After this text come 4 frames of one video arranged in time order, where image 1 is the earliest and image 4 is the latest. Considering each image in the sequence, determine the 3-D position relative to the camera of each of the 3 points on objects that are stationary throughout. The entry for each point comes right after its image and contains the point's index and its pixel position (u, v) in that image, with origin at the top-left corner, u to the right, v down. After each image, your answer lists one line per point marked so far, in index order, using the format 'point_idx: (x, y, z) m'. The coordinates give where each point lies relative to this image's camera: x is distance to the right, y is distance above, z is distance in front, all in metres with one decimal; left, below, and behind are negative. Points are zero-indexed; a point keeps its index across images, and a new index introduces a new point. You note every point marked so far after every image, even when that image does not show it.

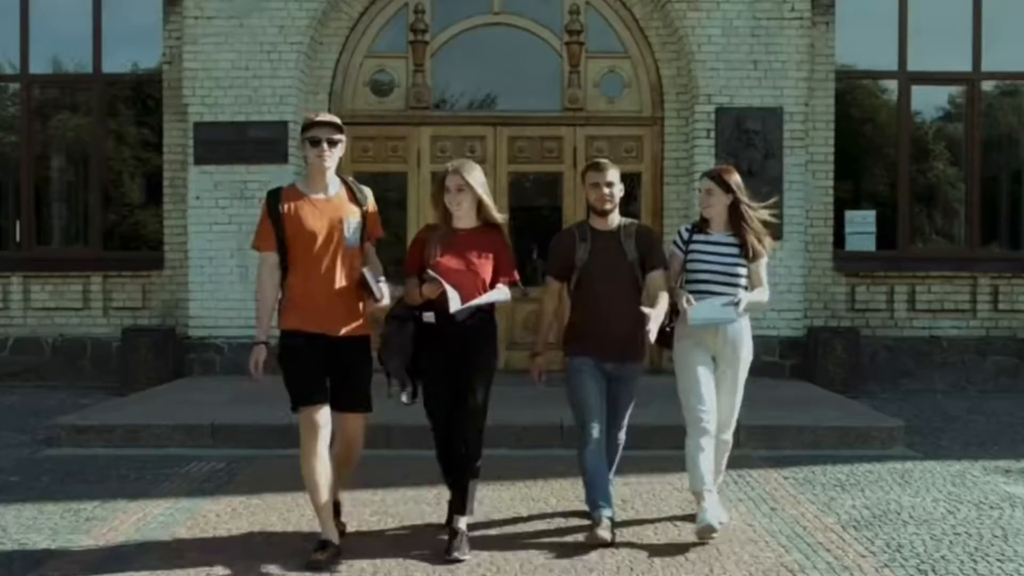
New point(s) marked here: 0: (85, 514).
0: (-2.1, -1.1, +6.0) m
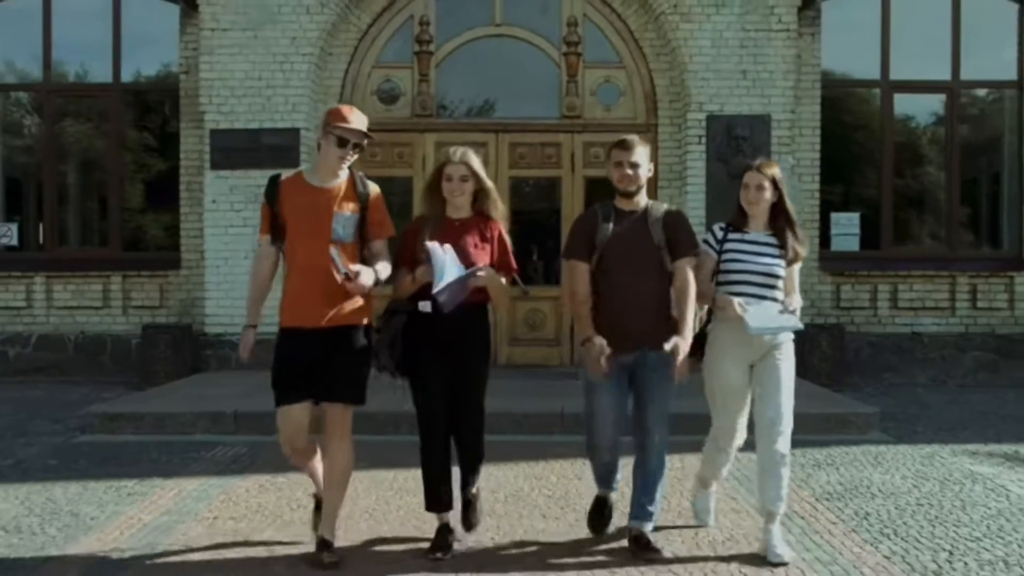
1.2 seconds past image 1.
0: (-2.1, -1.1, +6.5) m
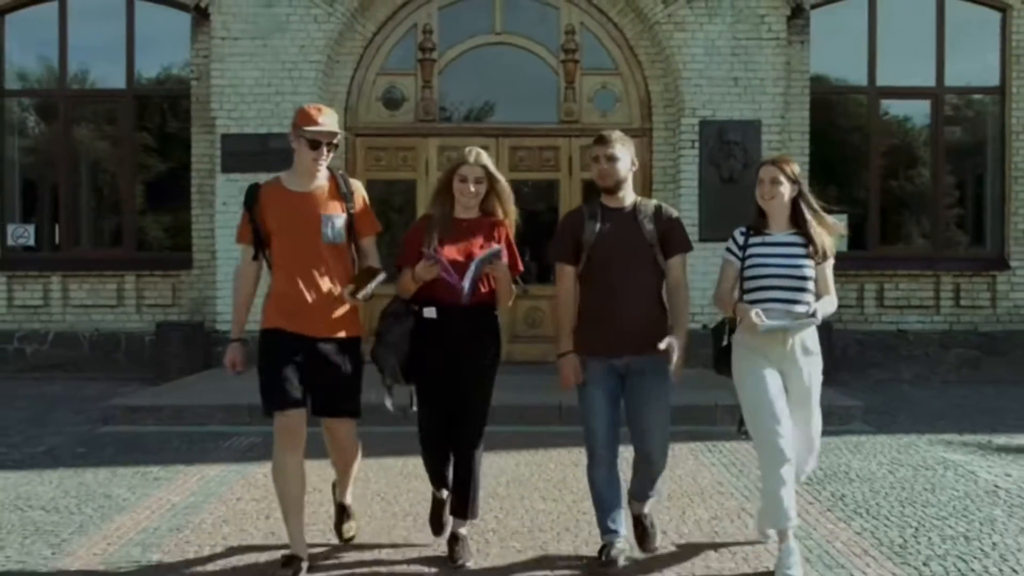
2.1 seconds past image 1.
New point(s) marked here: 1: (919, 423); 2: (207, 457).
0: (-2.1, -1.1, +7.0) m
1: (+3.1, -1.0, +9.2) m
2: (-2.0, -1.1, +7.7) m
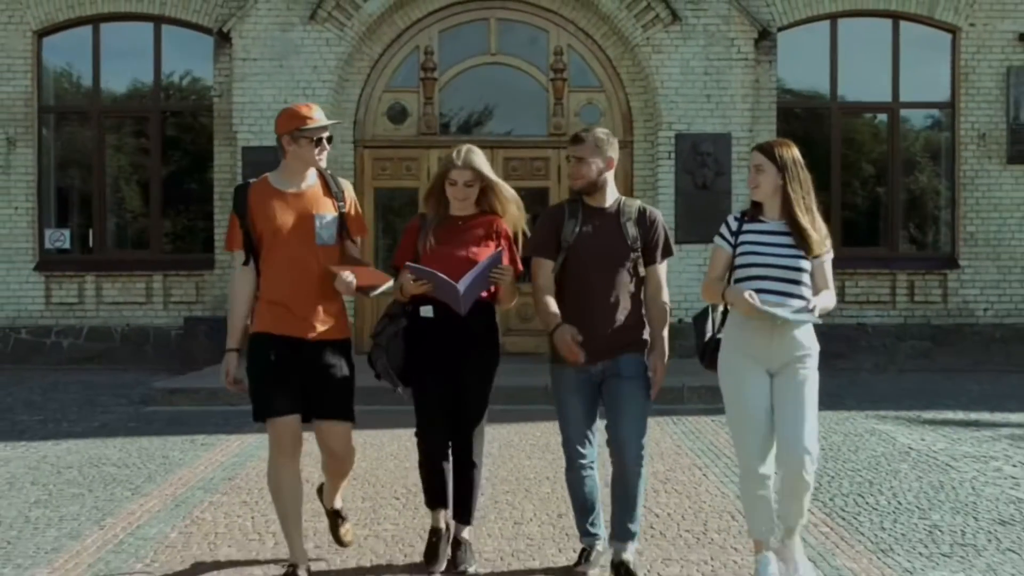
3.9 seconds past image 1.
0: (-2.1, -1.1, +8.2) m
1: (+3.1, -1.0, +10.4) m
2: (-2.0, -1.1, +8.9) m
